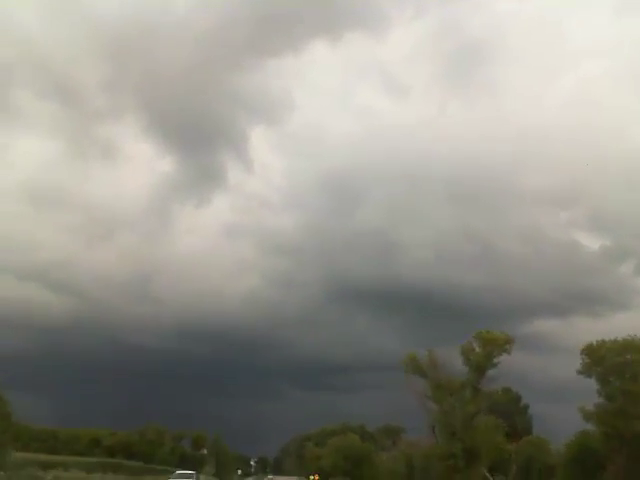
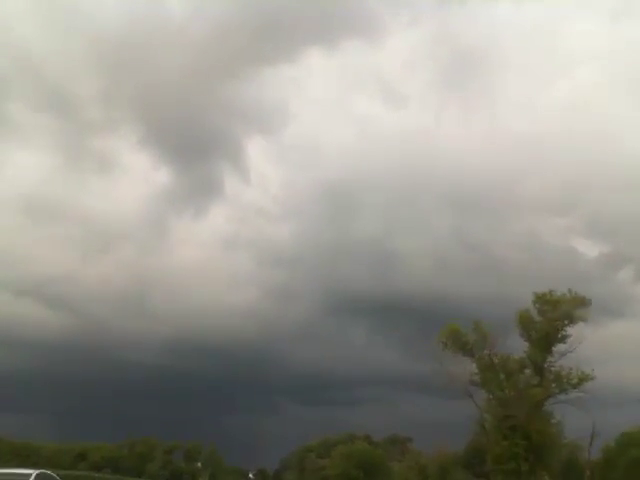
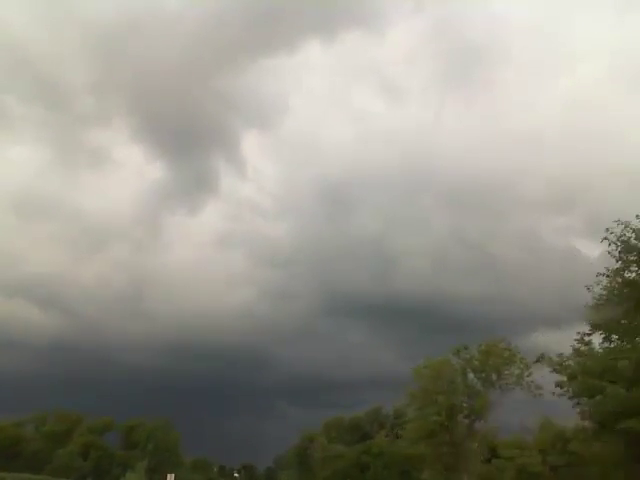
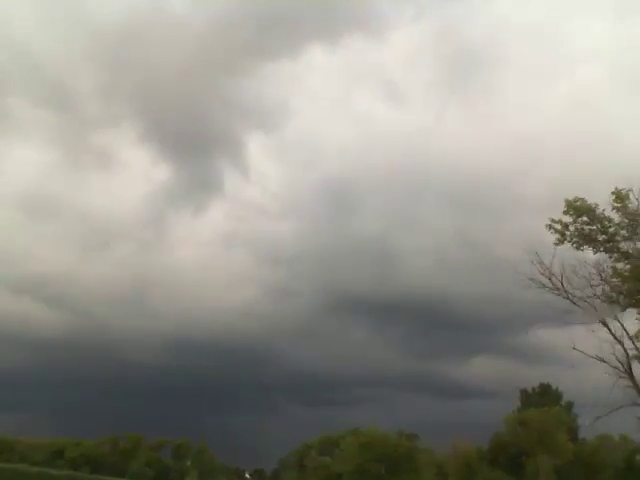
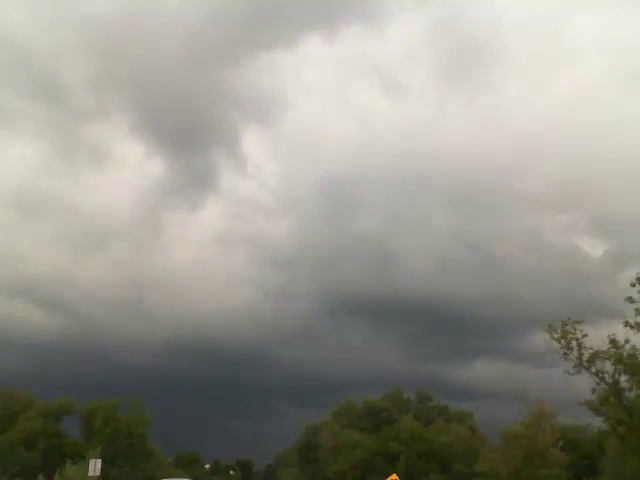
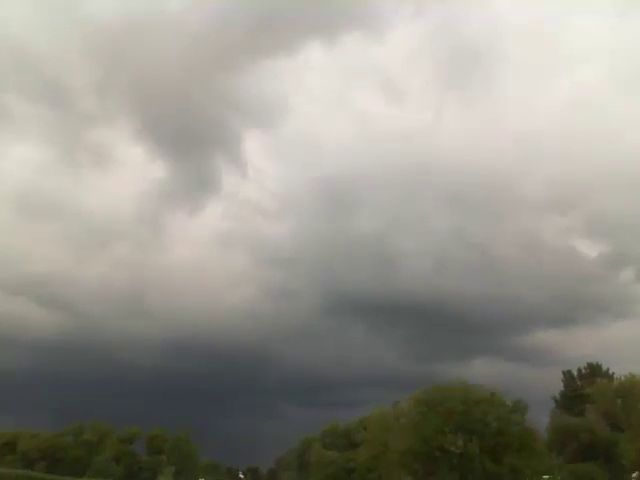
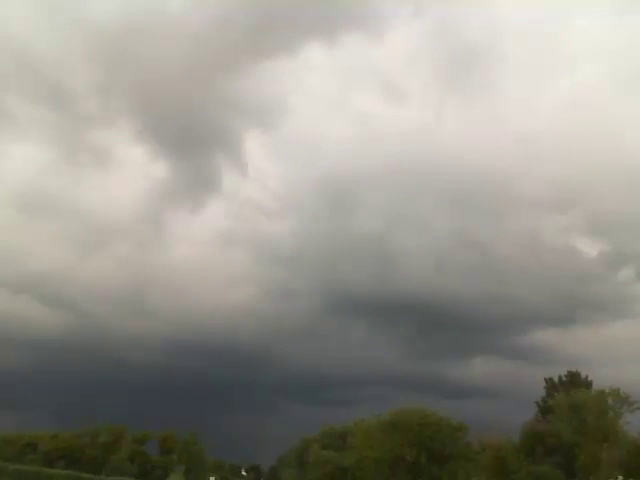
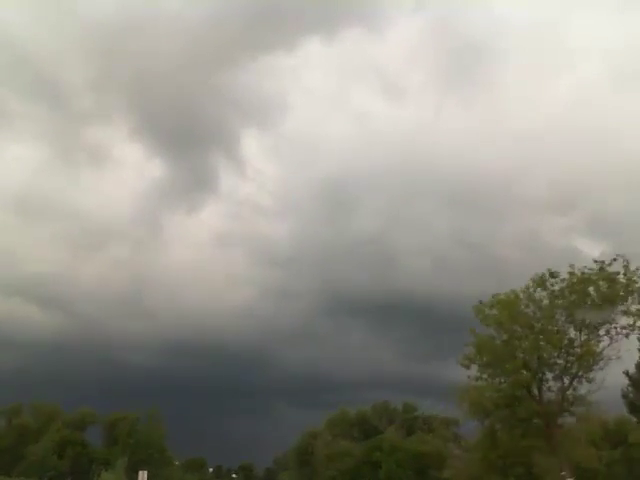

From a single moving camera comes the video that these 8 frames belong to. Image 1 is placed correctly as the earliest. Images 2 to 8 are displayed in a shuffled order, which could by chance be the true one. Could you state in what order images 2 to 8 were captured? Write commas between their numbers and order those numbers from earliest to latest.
2, 4, 7, 6, 3, 8, 5
